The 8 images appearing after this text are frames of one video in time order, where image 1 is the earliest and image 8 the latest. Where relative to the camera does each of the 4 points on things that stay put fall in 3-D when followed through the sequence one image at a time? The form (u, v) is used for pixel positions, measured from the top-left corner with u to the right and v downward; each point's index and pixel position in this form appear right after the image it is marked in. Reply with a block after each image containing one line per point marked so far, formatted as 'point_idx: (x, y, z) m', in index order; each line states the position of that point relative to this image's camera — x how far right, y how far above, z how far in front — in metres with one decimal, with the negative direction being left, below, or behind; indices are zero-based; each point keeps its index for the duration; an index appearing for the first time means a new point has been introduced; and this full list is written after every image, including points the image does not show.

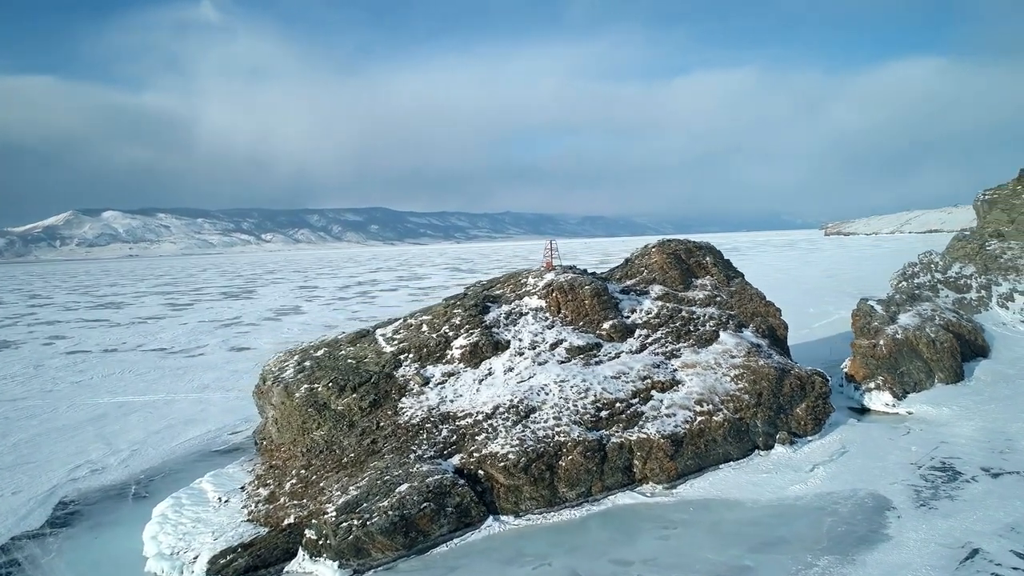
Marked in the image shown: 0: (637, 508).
0: (+2.1, -3.7, +10.0) m
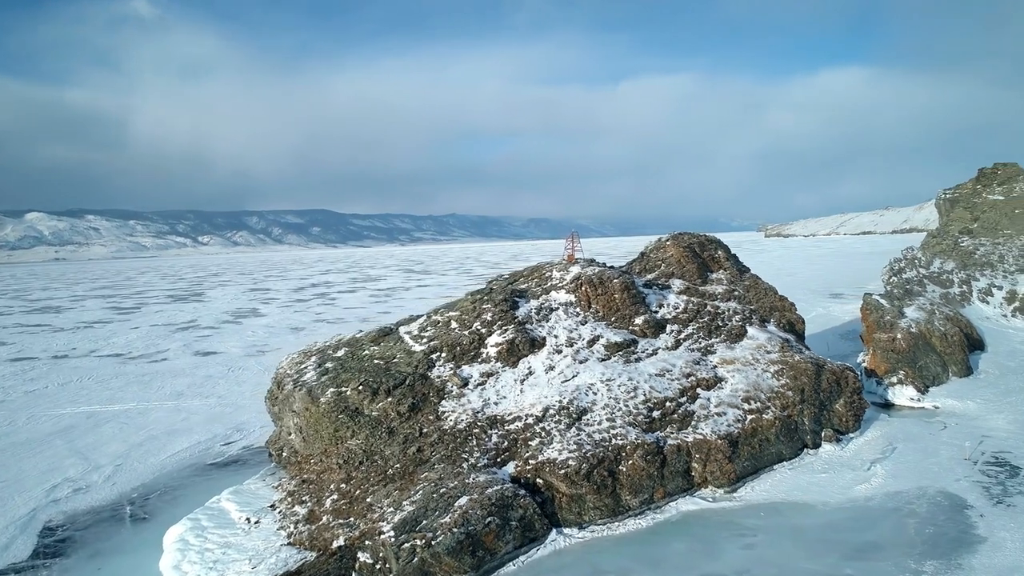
0: (+3.0, -3.6, +9.3) m
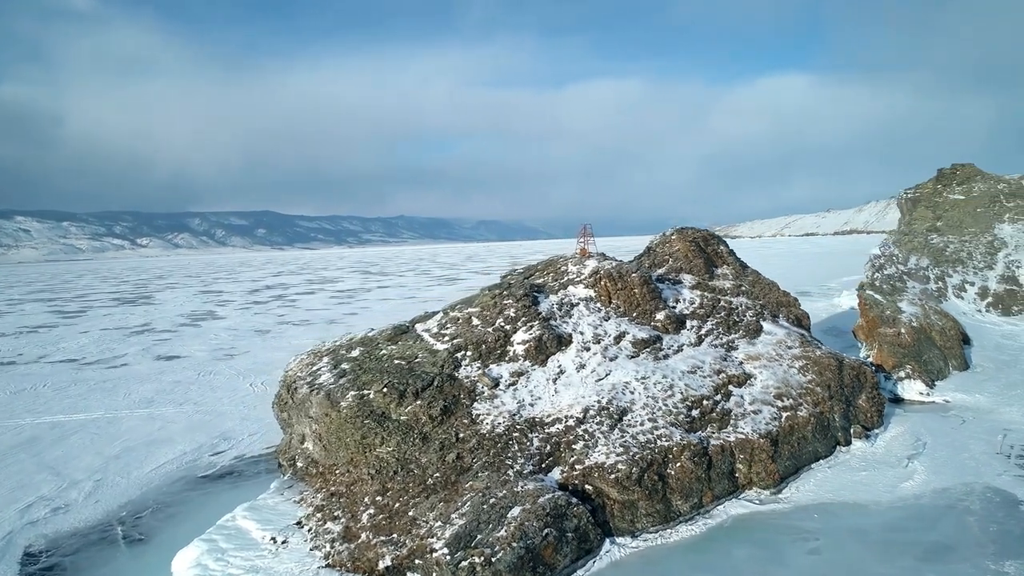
0: (+3.6, -3.4, +8.8) m
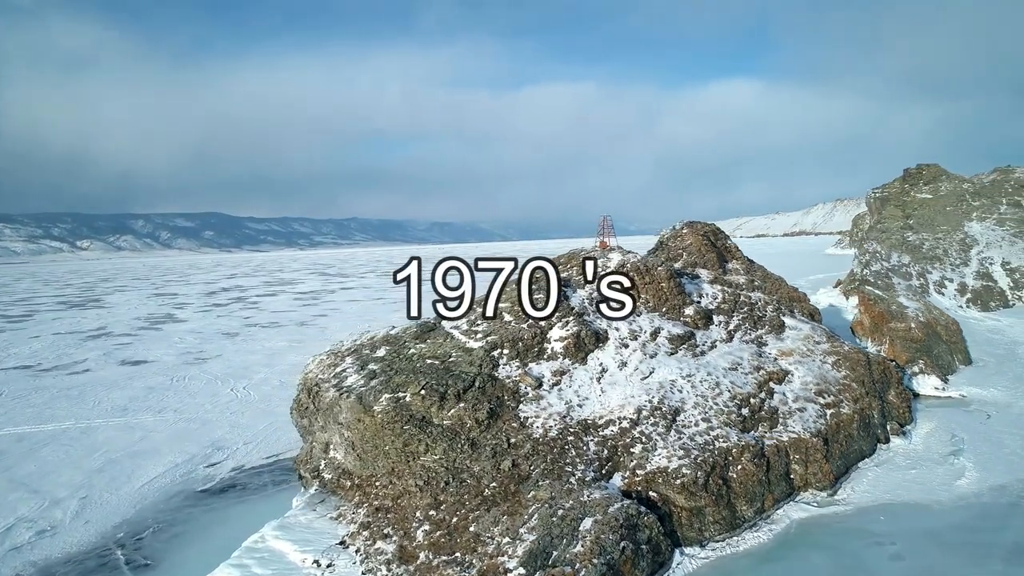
0: (+4.4, -3.3, +8.4) m
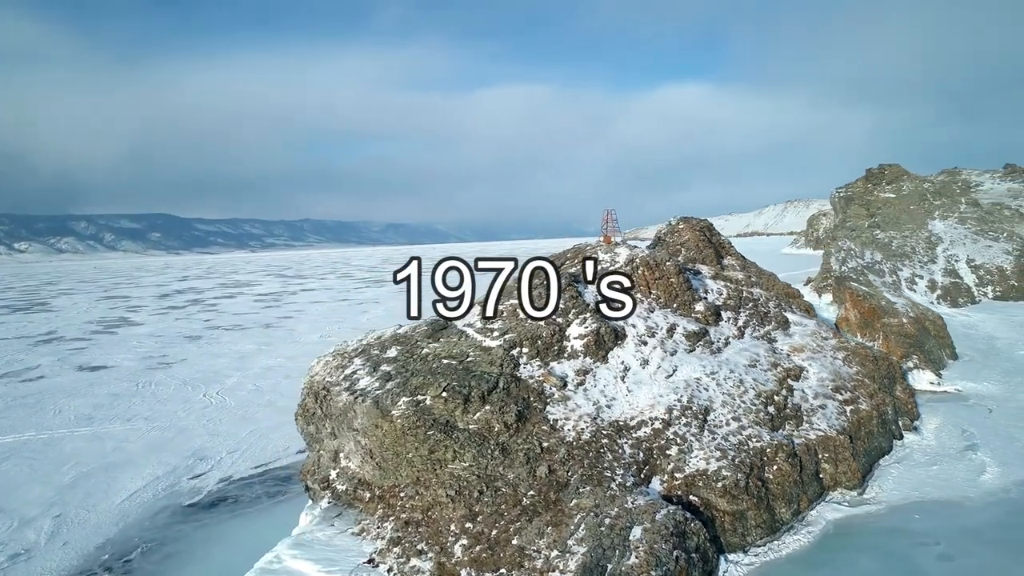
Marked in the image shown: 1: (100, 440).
0: (+4.7, -3.2, +8.1) m
1: (-10.6, -3.9, +15.3) m
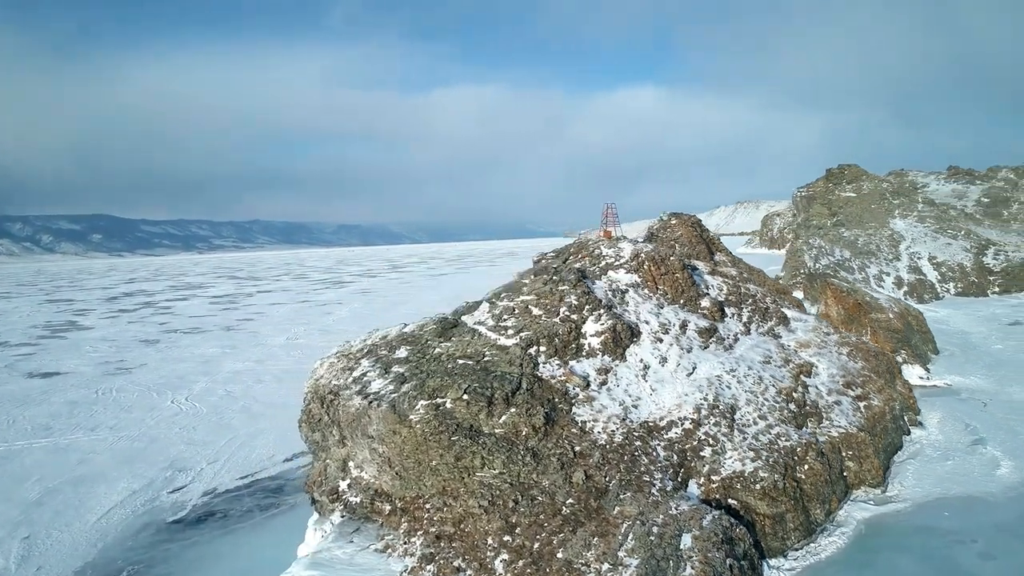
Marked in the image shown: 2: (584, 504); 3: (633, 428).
0: (+5.0, -3.1, +7.9) m
1: (-10.7, -3.9, +14.2) m
2: (+0.7, -2.3, +6.2) m
3: (+1.5, -1.8, +7.5) m
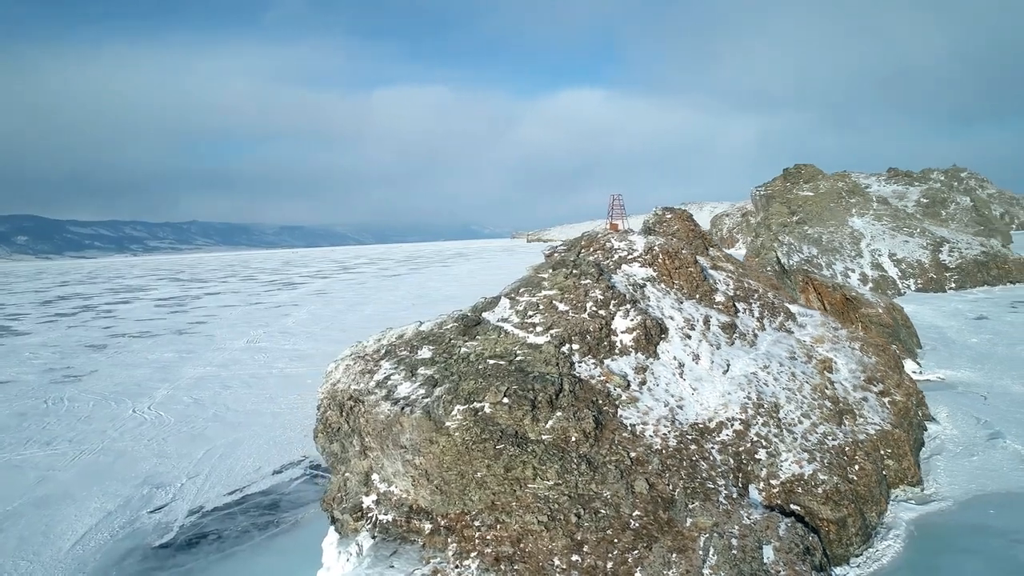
0: (+5.5, -3.0, +7.7) m
1: (-10.6, -3.9, +12.8) m
2: (+1.3, -2.2, +5.7) m
3: (+2.0, -1.7, +6.9) m
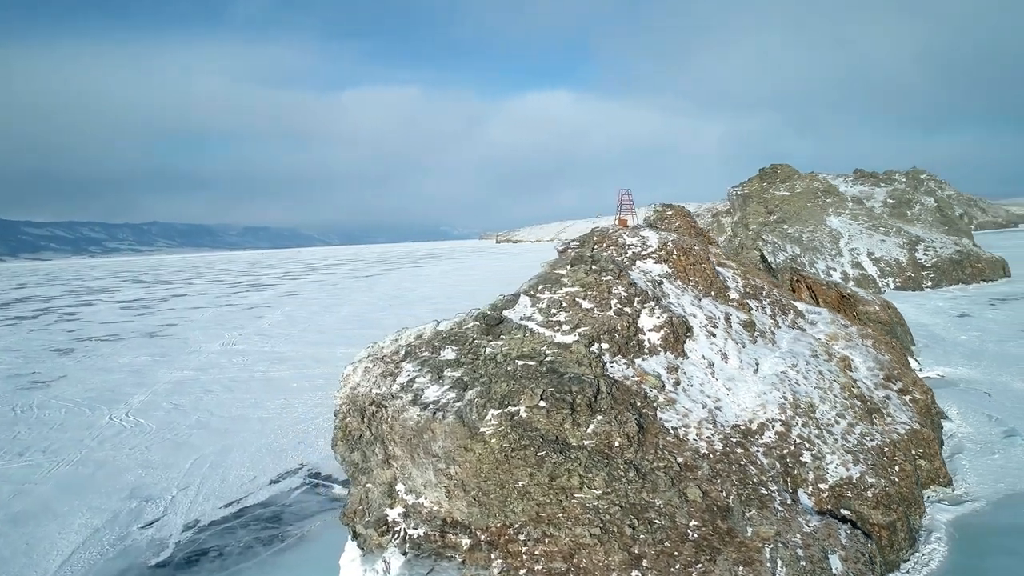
0: (+5.8, -2.9, +7.5) m
1: (-10.4, -3.9, +11.9) m
2: (+1.8, -2.1, +5.3) m
3: (+2.4, -1.6, +6.6) m
